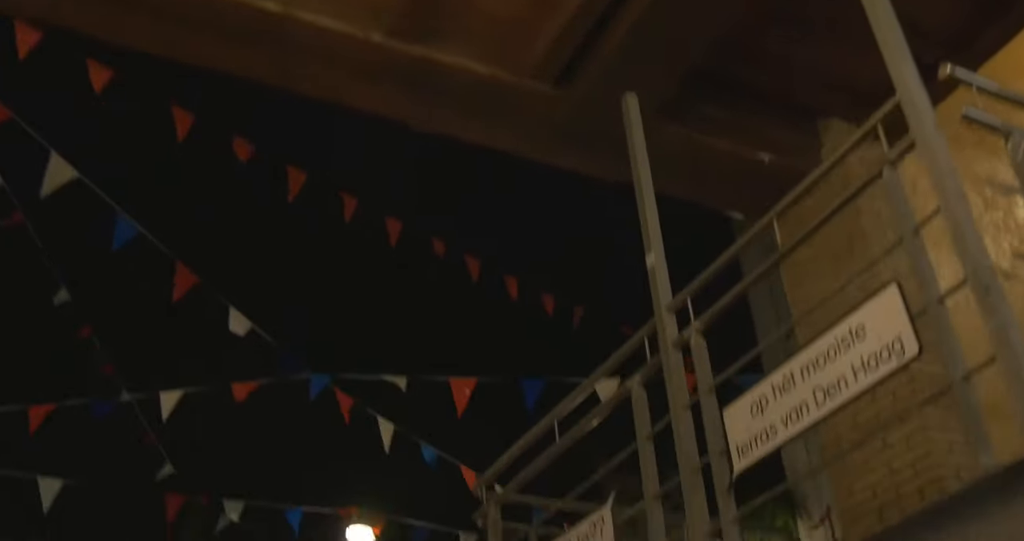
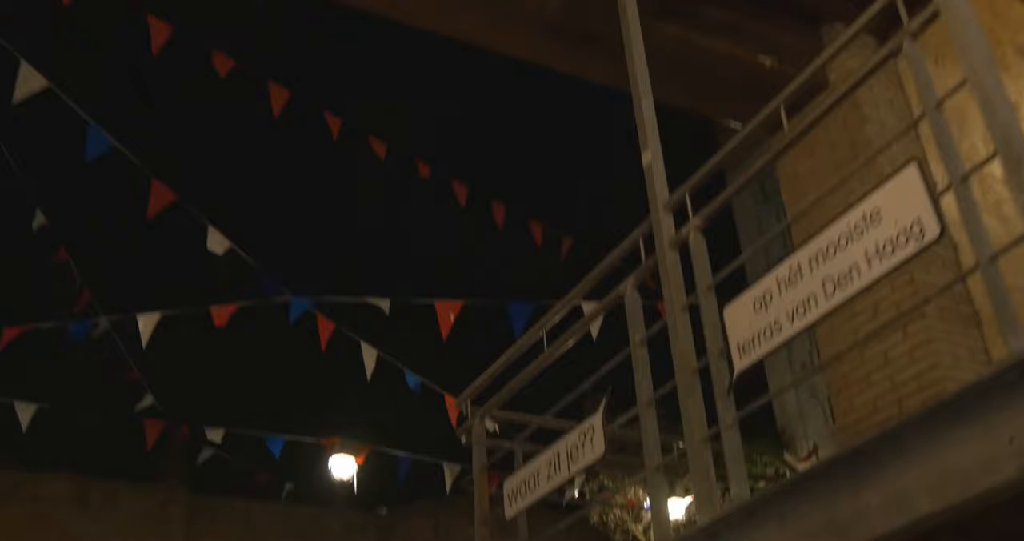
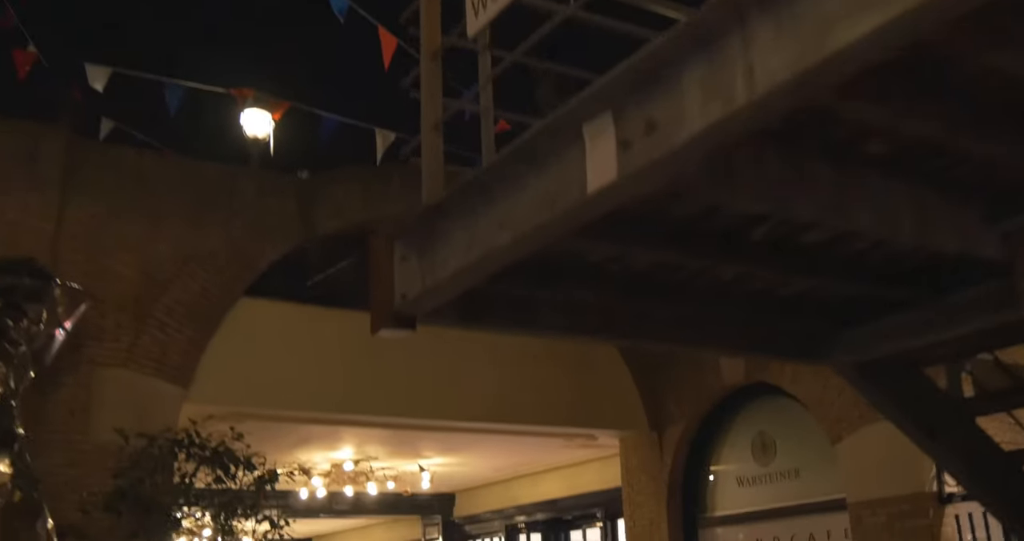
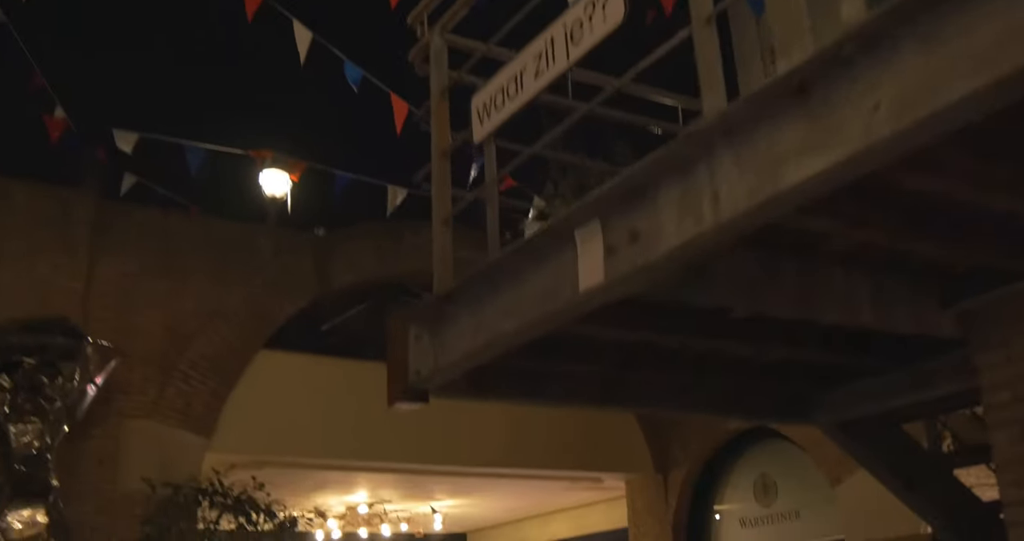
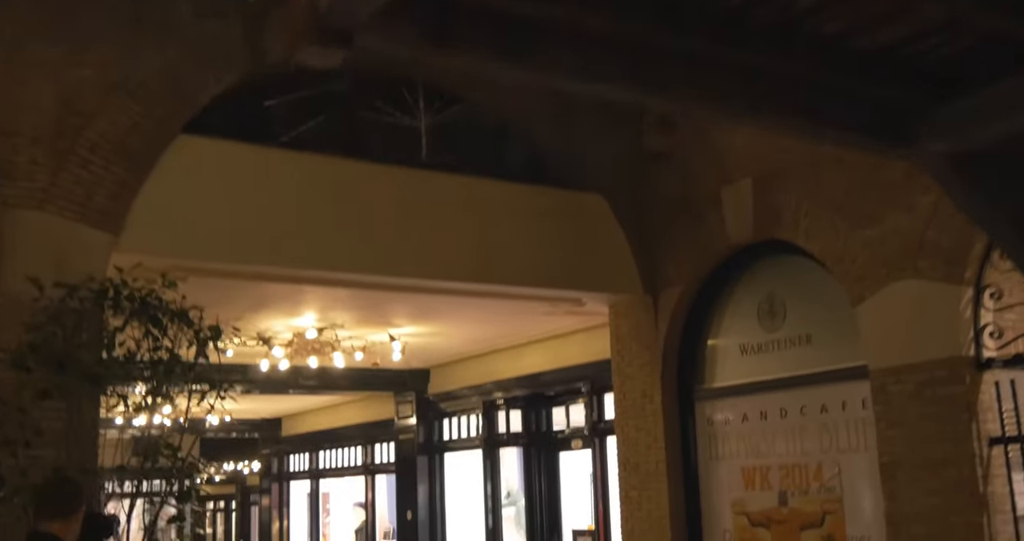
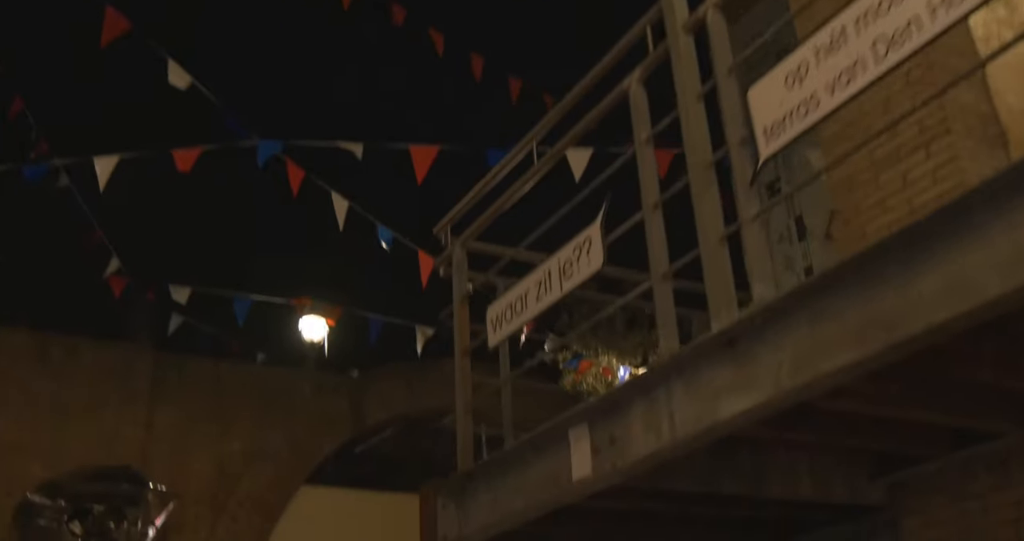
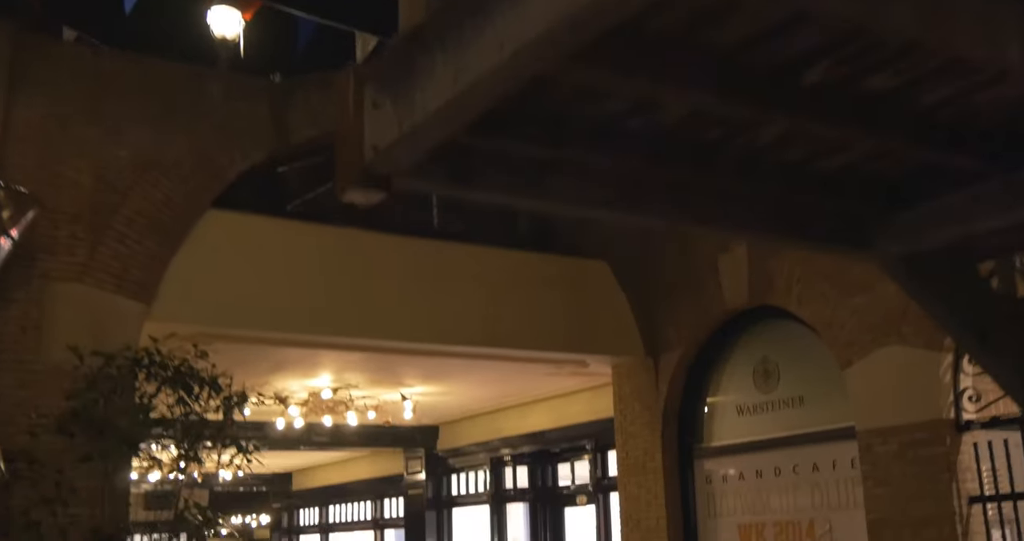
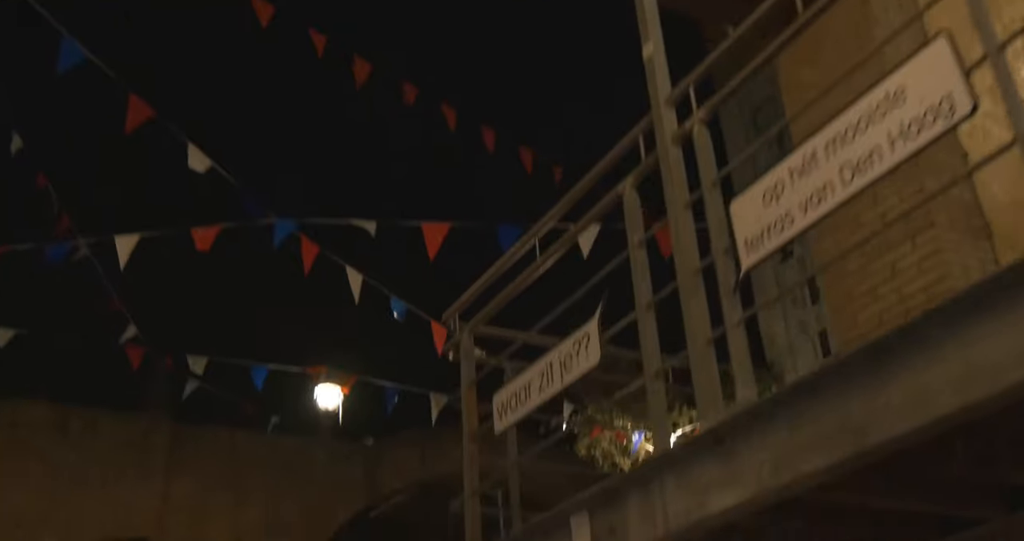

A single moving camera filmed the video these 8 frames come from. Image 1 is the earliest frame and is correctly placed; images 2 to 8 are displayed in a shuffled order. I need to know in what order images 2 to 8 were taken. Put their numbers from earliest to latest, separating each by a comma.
2, 8, 6, 4, 3, 7, 5
